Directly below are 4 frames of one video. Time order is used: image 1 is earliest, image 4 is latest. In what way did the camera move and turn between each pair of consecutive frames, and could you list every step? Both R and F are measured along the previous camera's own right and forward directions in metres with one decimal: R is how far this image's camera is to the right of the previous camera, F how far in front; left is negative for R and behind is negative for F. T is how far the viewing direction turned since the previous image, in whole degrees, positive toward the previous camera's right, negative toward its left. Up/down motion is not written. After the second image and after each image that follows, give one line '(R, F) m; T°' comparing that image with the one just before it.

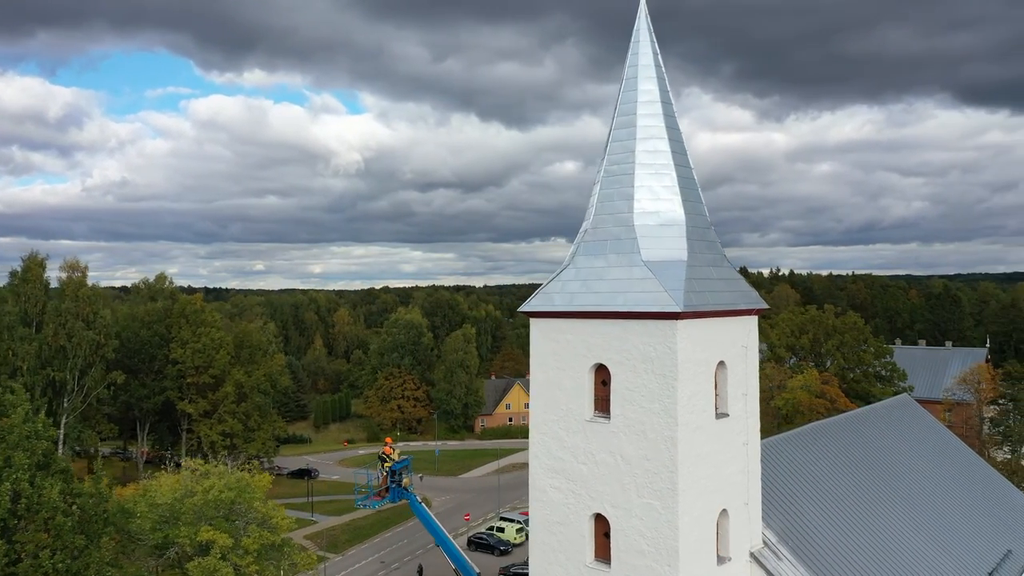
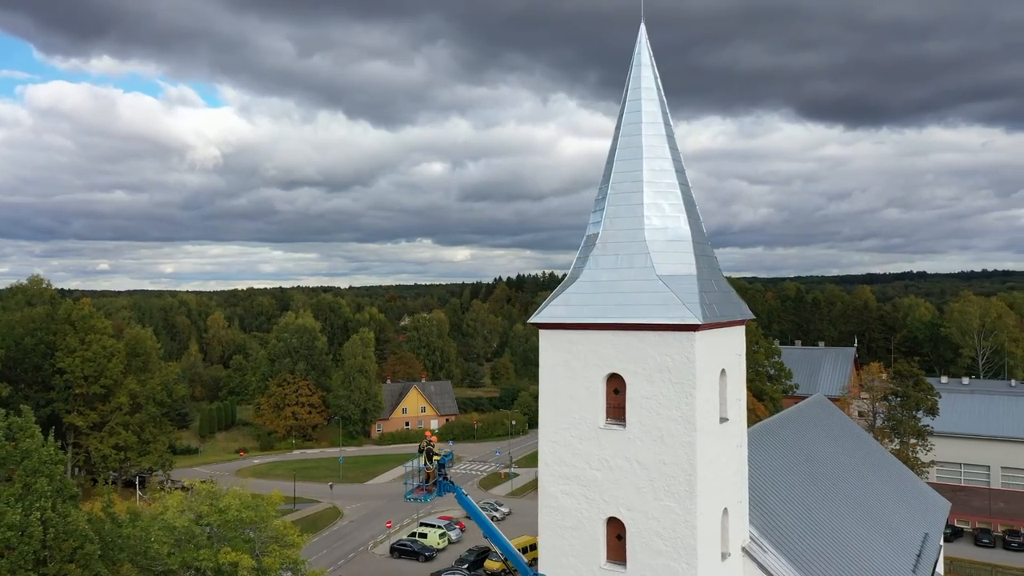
(-2.4, -0.1) m; +9°
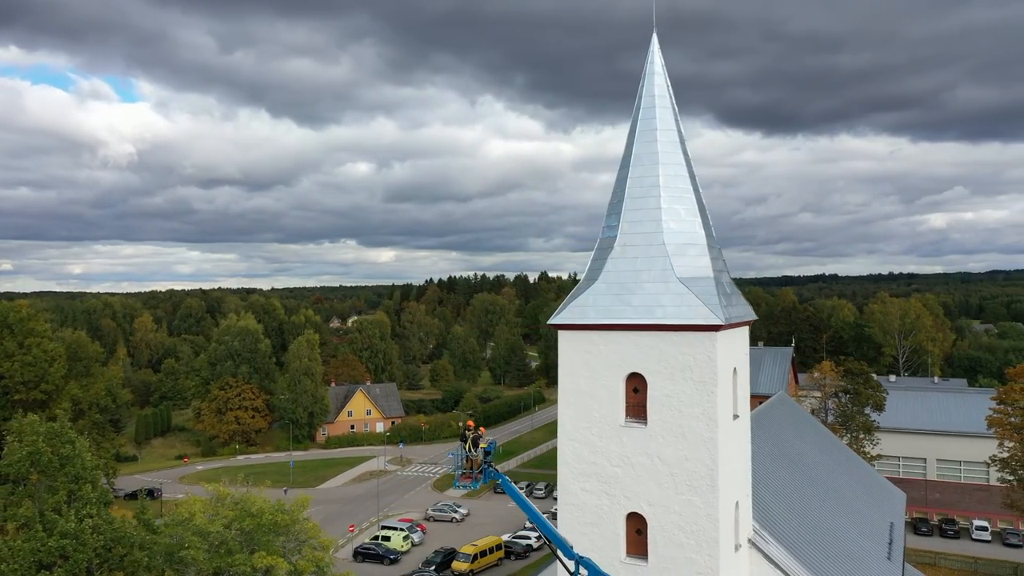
(-1.6, -0.2) m; +5°
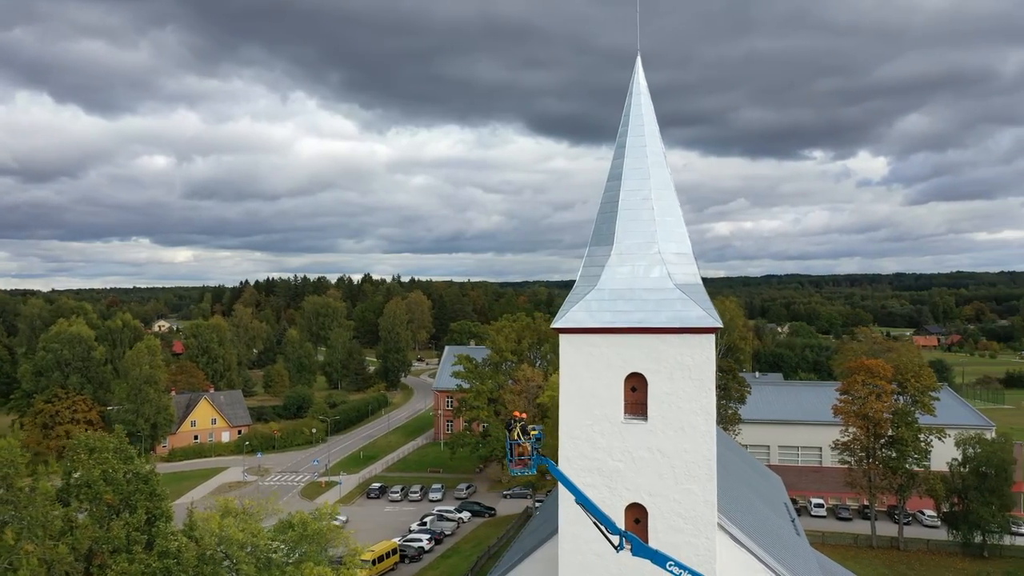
(-3.3, -0.1) m; +13°
